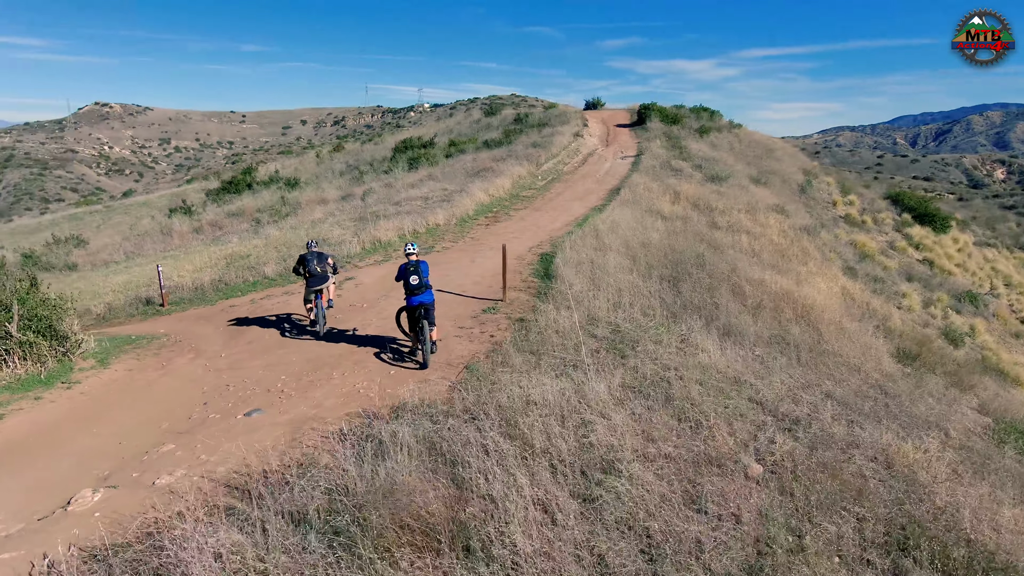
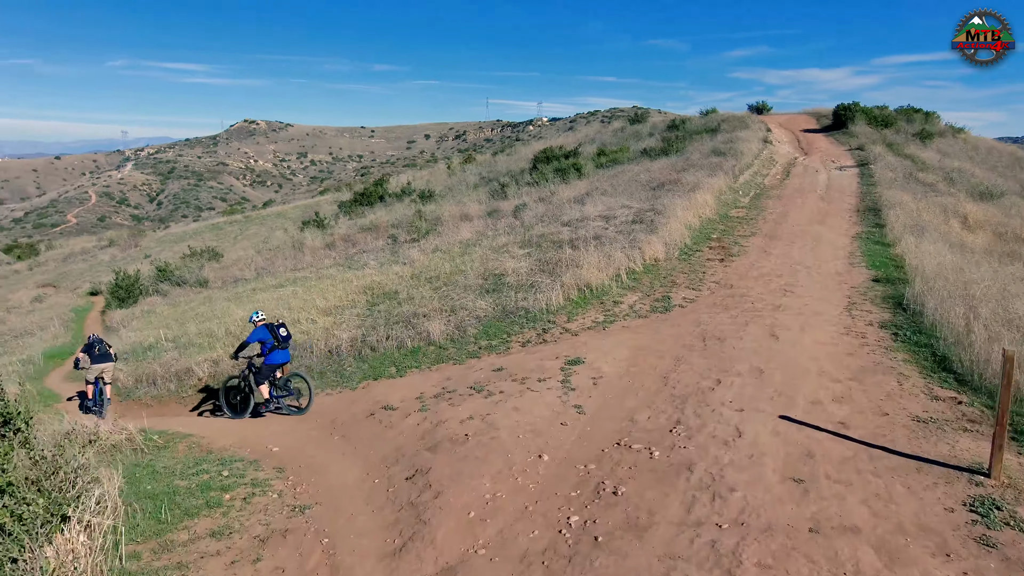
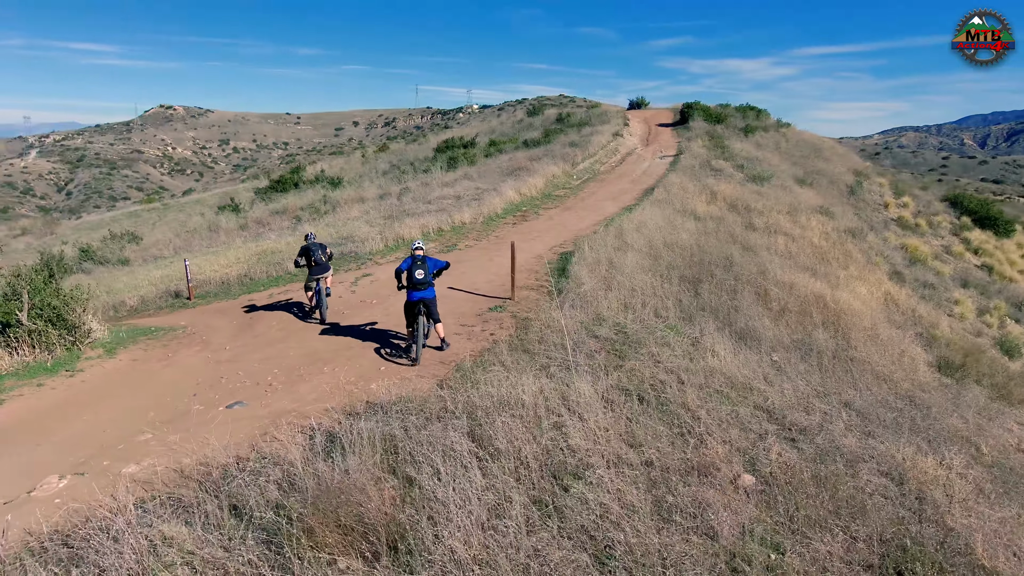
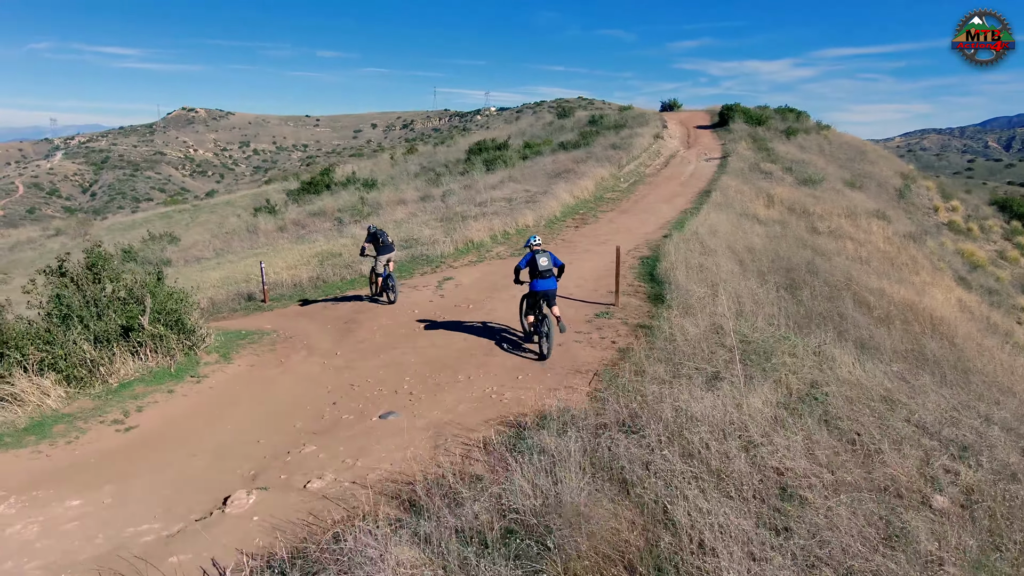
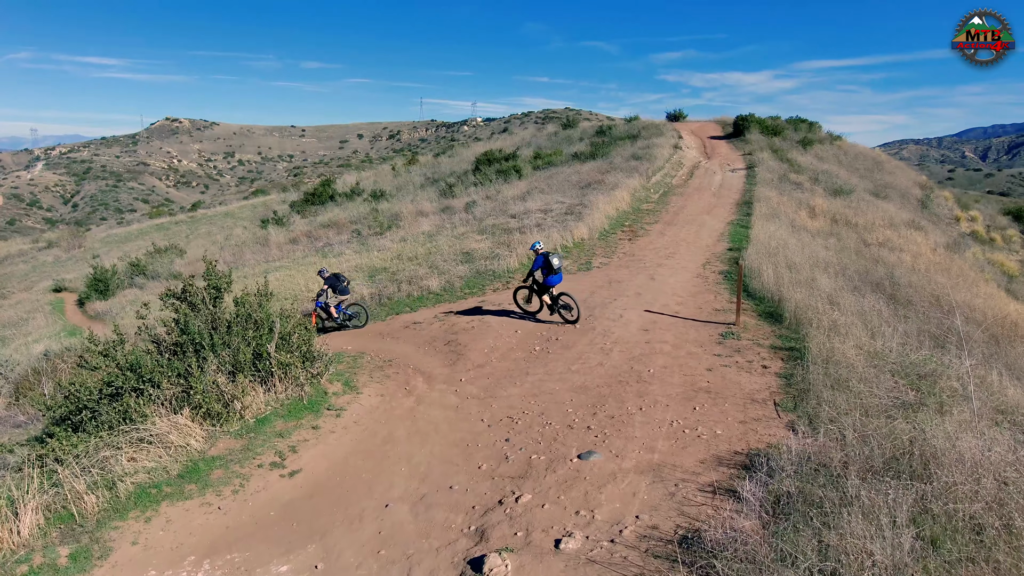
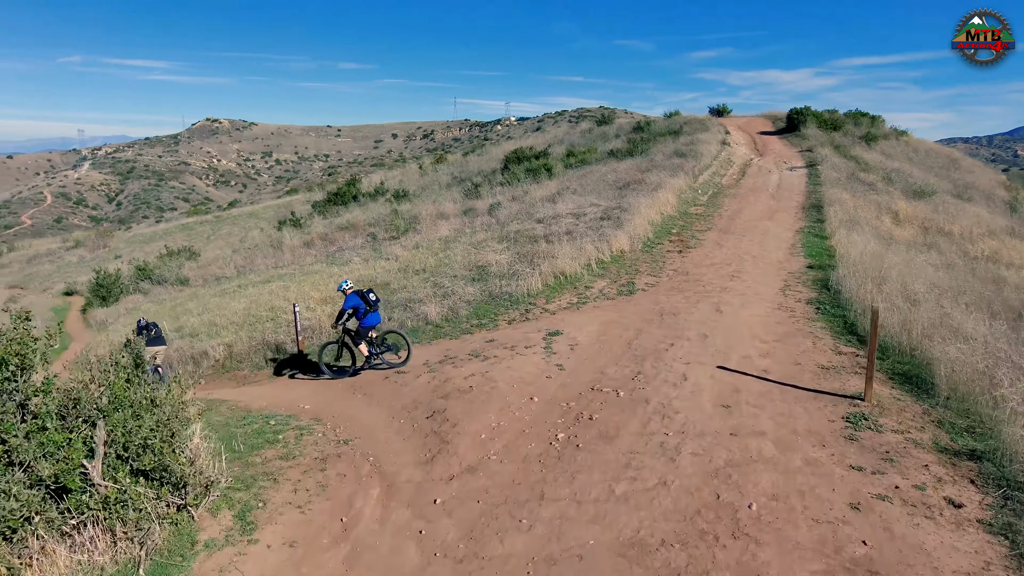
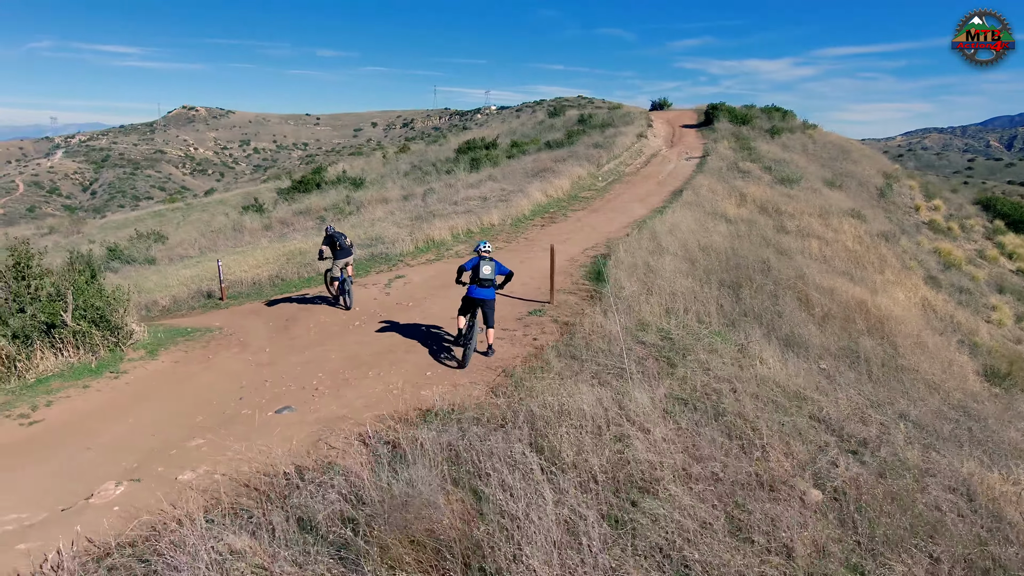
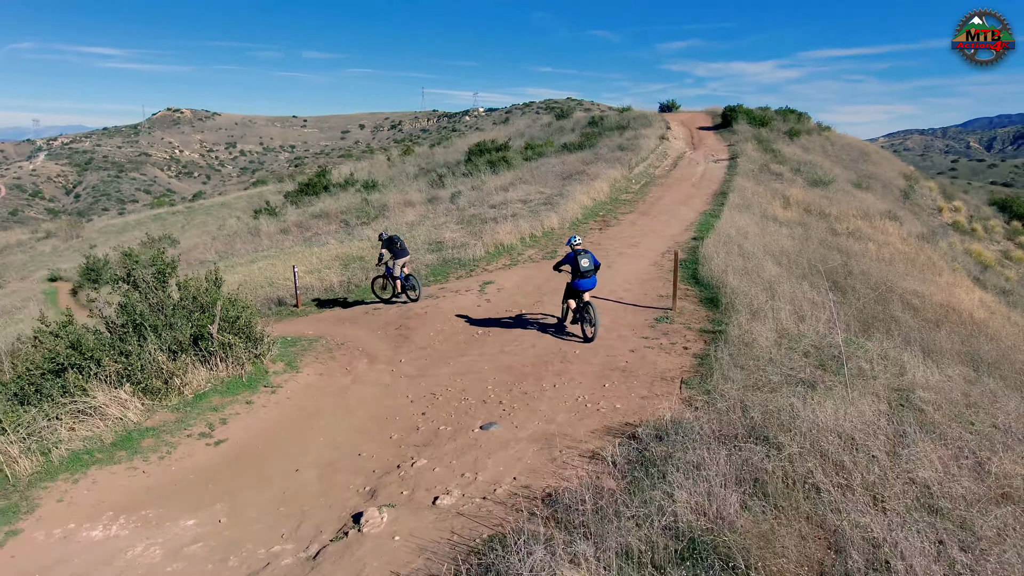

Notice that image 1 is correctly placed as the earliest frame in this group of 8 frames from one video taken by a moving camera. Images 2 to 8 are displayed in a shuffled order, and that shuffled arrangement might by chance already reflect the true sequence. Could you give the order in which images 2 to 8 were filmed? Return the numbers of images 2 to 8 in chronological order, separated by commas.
3, 7, 4, 8, 5, 6, 2
